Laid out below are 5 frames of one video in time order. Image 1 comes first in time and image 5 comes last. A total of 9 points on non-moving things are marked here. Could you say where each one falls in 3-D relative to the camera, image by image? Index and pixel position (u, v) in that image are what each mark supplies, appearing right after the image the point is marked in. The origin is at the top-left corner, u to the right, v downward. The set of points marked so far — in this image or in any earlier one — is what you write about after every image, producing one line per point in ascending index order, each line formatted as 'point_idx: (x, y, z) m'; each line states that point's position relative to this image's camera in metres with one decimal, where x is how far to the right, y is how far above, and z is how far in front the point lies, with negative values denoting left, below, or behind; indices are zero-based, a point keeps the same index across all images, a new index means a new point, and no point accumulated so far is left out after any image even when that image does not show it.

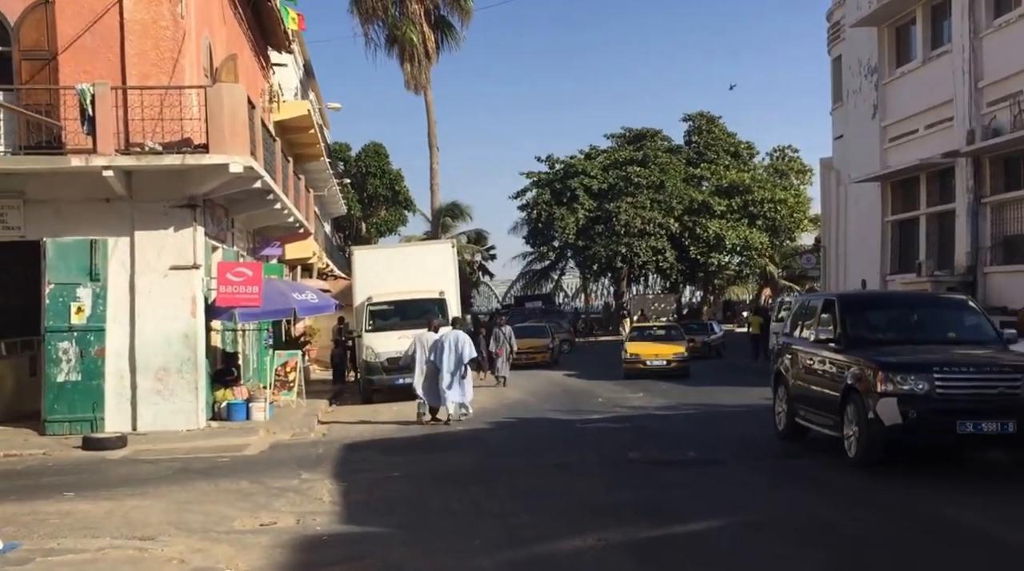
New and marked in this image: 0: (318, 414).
0: (-3.4, -2.3, +19.3) m
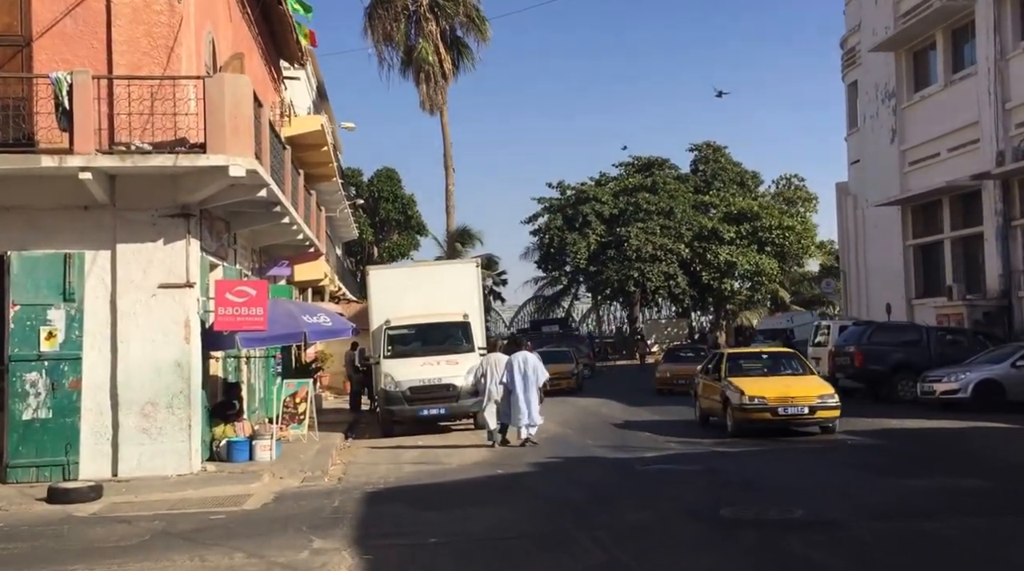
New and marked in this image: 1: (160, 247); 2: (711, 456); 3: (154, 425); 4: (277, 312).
0: (-2.8, -2.6, +17.1) m
1: (-4.5, +0.5, +13.7) m
2: (+2.6, -2.2, +13.9) m
3: (-4.6, -1.8, +13.8) m
4: (-3.5, -0.4, +16.1) m
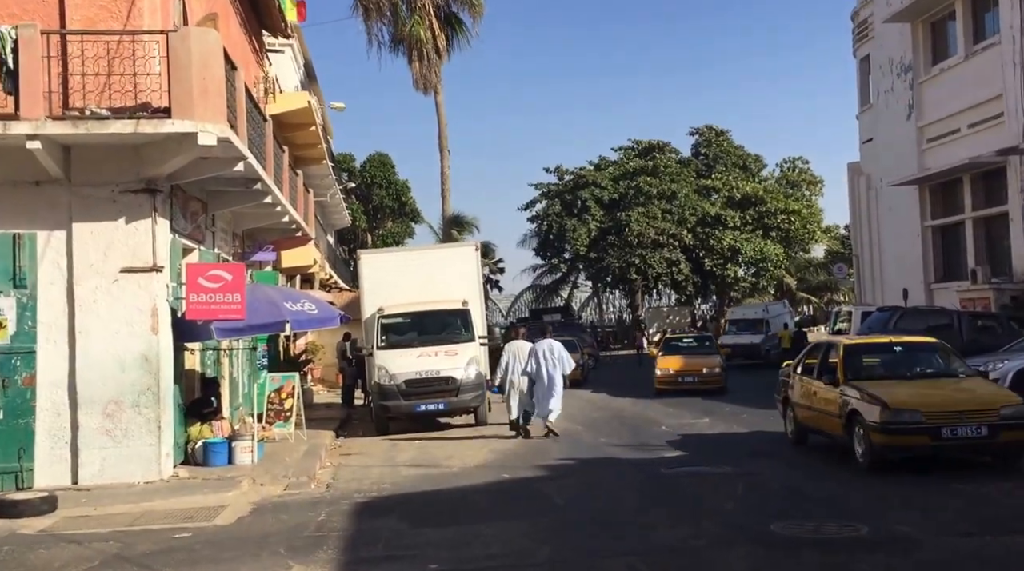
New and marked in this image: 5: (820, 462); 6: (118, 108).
0: (-2.8, -2.4, +15.6) m
1: (-4.4, +0.7, +12.2) m
2: (+2.7, -2.0, +12.5) m
3: (-4.5, -1.6, +12.3) m
4: (-3.5, -0.2, +14.5) m
5: (+3.4, -2.0, +11.9) m
6: (-4.3, +1.9, +11.7) m
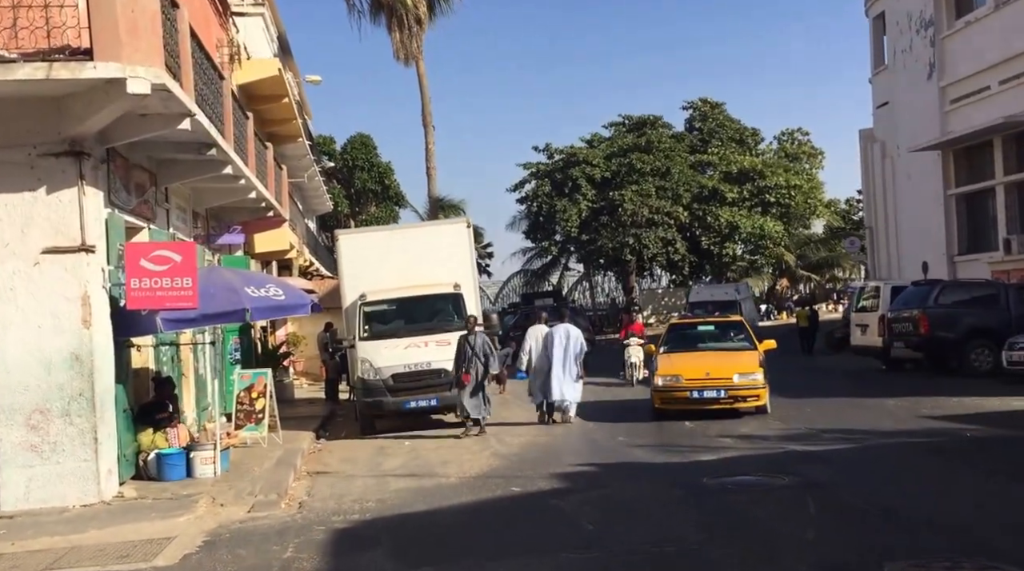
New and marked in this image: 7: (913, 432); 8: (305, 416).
0: (-2.7, -2.2, +13.5) m
1: (-4.4, +0.8, +10.0) m
2: (+2.8, -1.7, +10.4) m
3: (-4.4, -1.5, +10.2) m
4: (-3.5, 0.0, +12.4) m
5: (+3.5, -1.6, +9.9) m
6: (-4.3, +2.1, +9.5) m
7: (+4.2, -1.5, +11.3) m
8: (-3.8, -2.4, +19.7) m
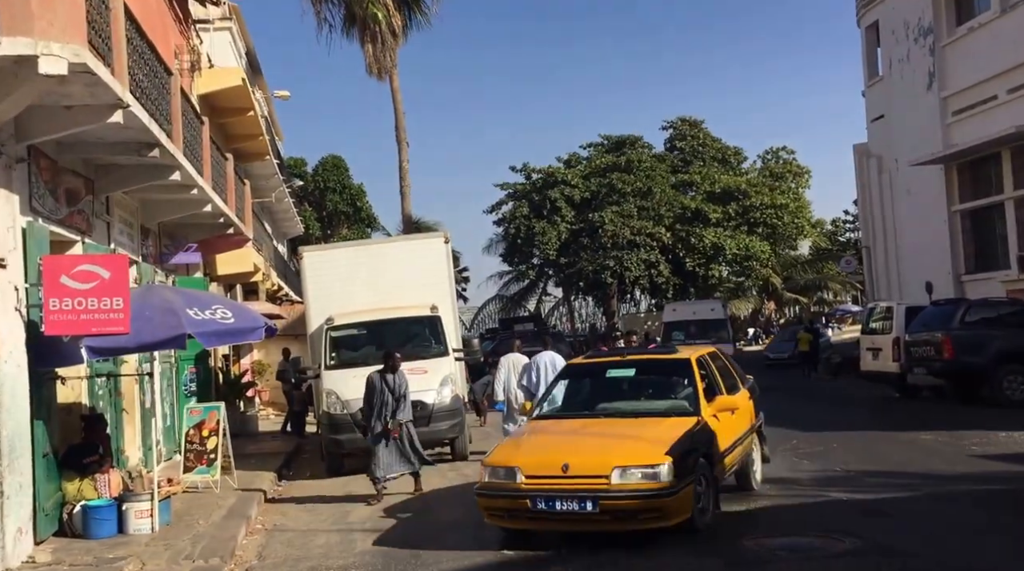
0: (-2.8, -2.4, +11.8) m
1: (-4.4, +0.7, +8.3) m
2: (+2.7, -1.8, +8.8) m
3: (-4.5, -1.6, +8.4) m
4: (-3.6, -0.2, +10.7) m
5: (+3.5, -1.8, +8.3) m
6: (-4.3, +1.9, +7.8) m
7: (+4.1, -1.7, +9.7) m
8: (-4.1, -2.8, +17.9) m
